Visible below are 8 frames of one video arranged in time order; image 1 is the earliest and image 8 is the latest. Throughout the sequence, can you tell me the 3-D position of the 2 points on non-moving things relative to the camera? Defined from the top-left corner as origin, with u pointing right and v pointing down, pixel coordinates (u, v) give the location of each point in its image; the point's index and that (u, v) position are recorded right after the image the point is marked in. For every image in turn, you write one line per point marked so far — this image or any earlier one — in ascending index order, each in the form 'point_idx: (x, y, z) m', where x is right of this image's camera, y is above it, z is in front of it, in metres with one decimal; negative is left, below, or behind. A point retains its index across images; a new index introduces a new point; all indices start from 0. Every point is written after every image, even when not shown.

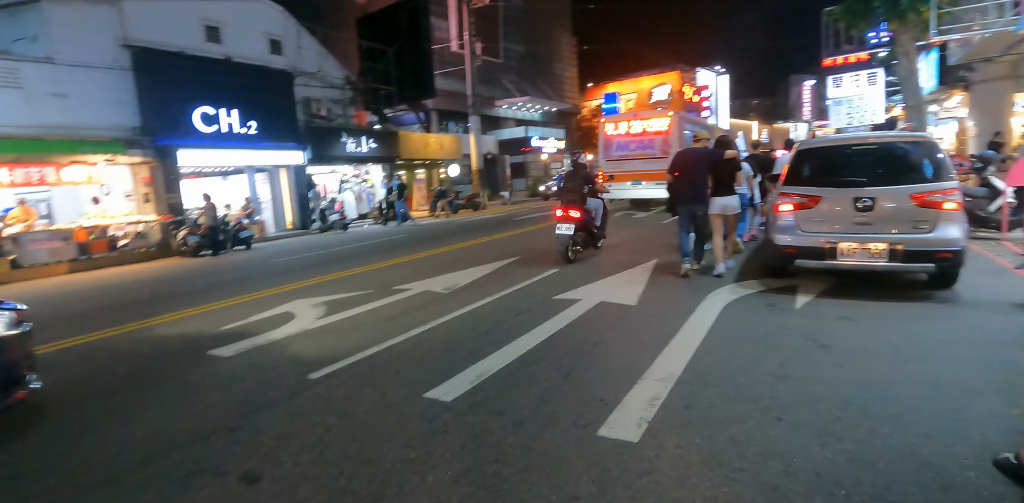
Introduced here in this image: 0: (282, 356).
0: (-2.1, -1.0, +5.1) m
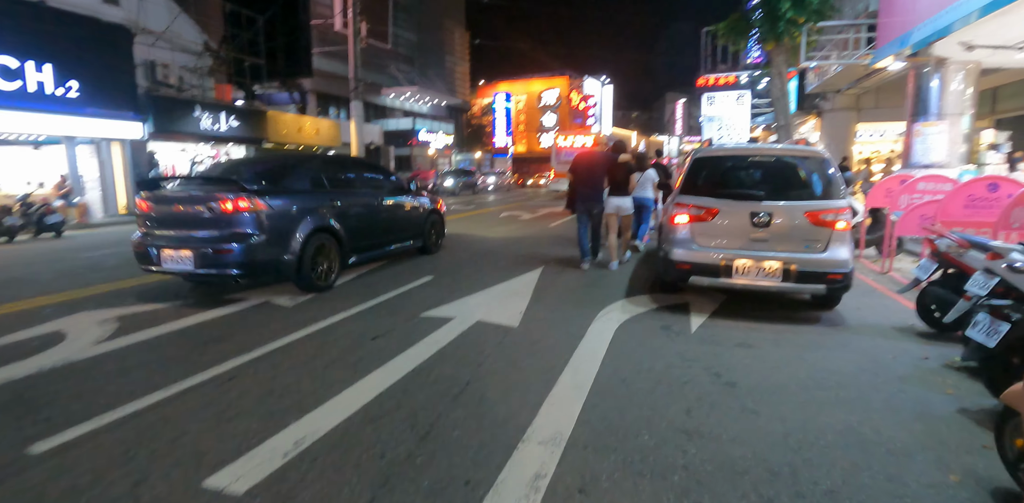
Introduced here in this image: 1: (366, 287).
0: (-3.1, -1.0, +3.5) m
1: (-1.9, -0.5, +7.5) m
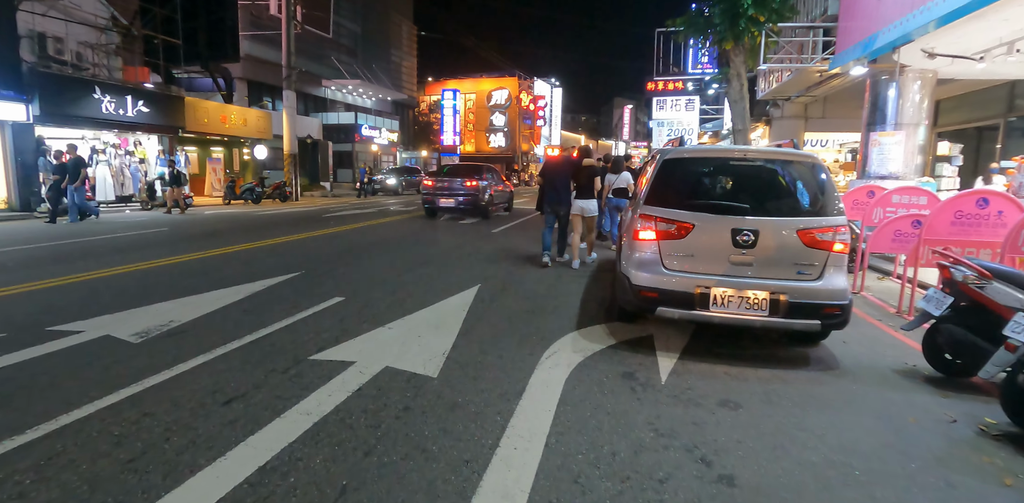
0: (-3.5, -1.1, +1.9) m
1: (-2.7, -0.6, +5.9) m
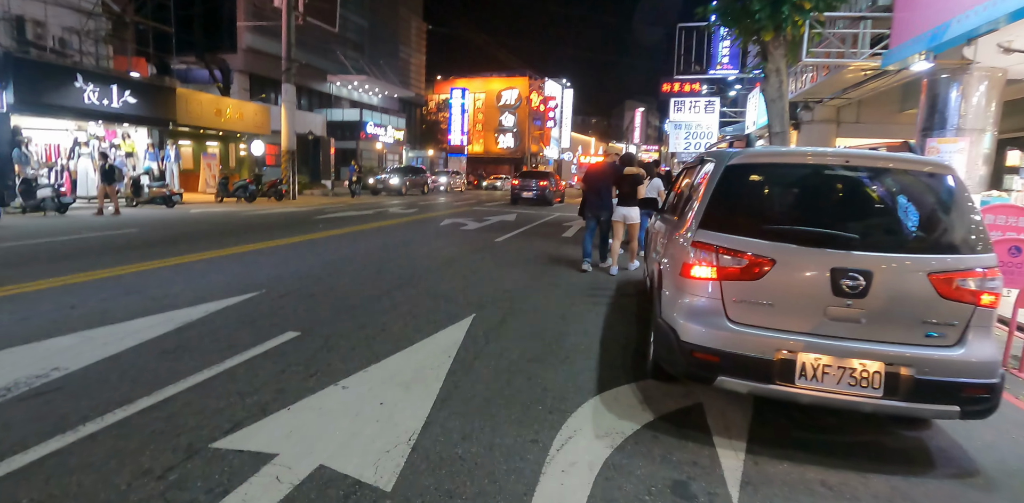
0: (-3.6, -1.3, +0.4) m
1: (-2.7, -0.8, +4.5) m
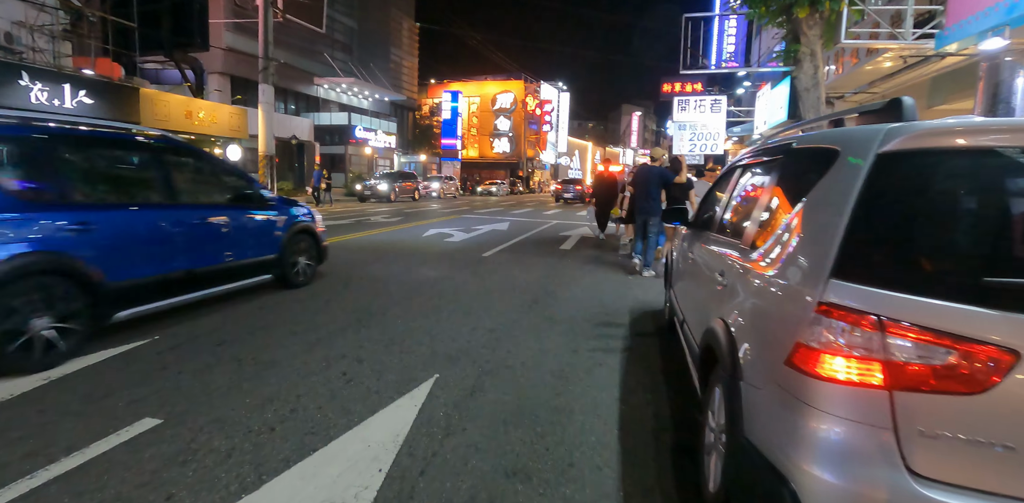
0: (-3.7, -1.5, -1.4) m
1: (-2.9, -1.1, +2.7) m
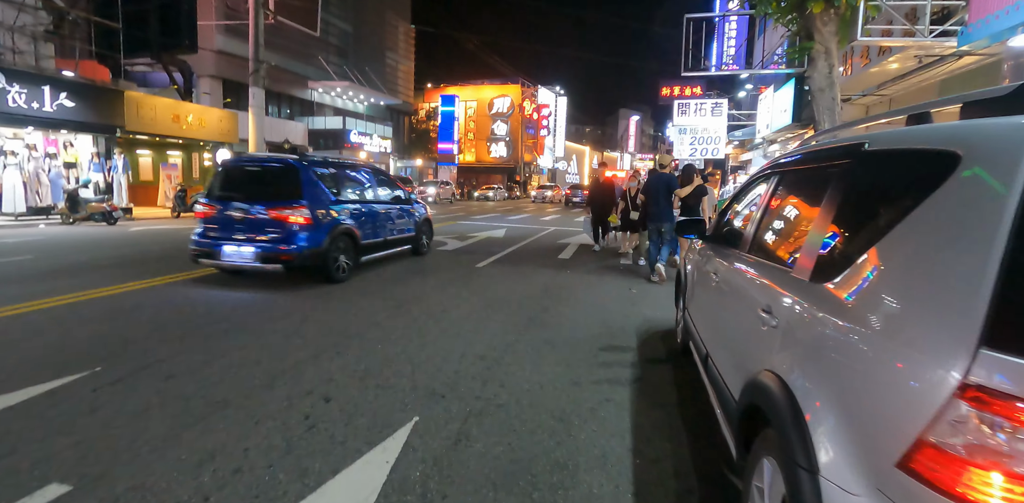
0: (-3.7, -1.6, -2.0) m
1: (-2.9, -1.2, +2.0) m
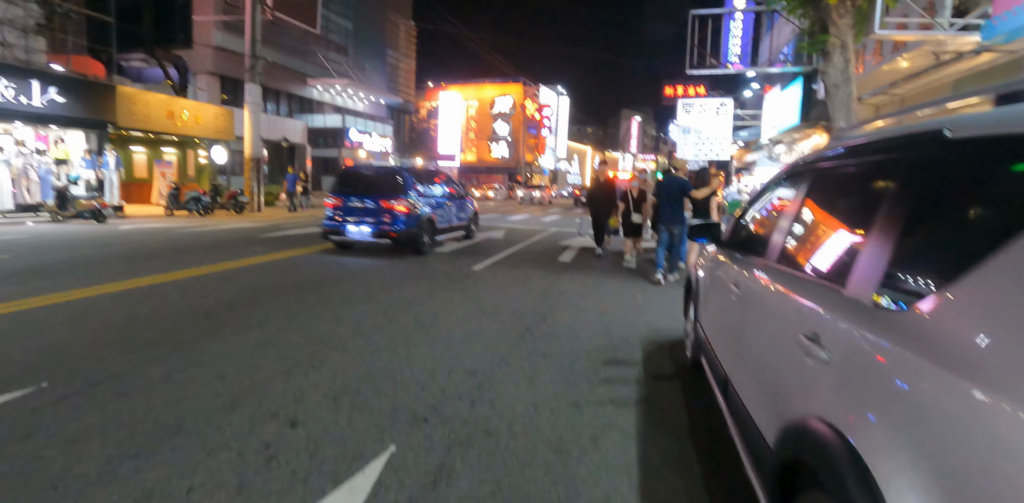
0: (-3.8, -1.6, -2.5) m
1: (-3.0, -1.3, +1.6) m
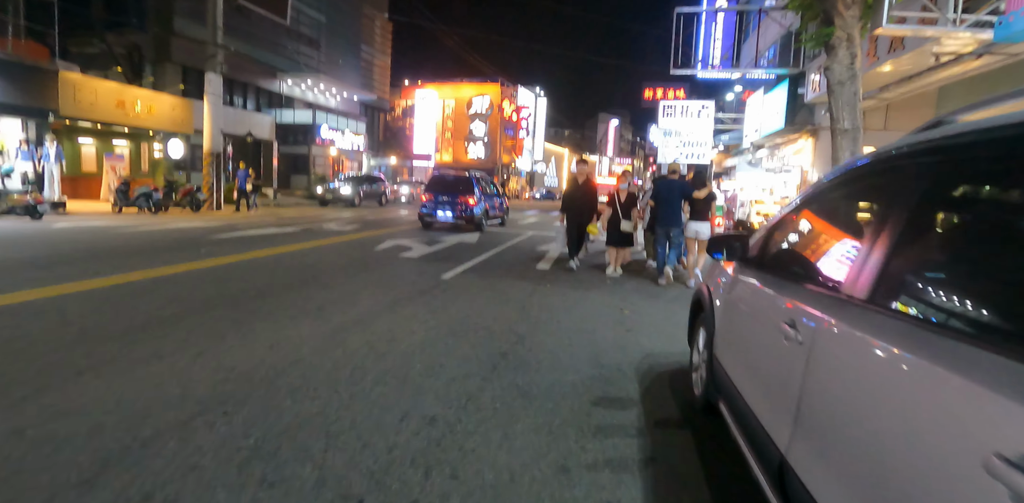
0: (-3.7, -1.7, -3.6) m
1: (-3.1, -1.3, +0.5) m
